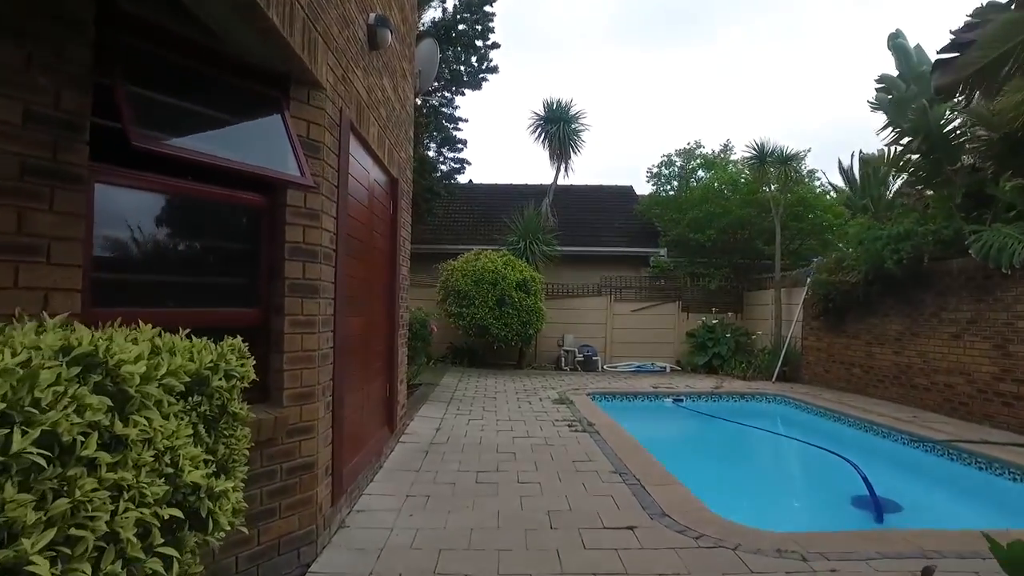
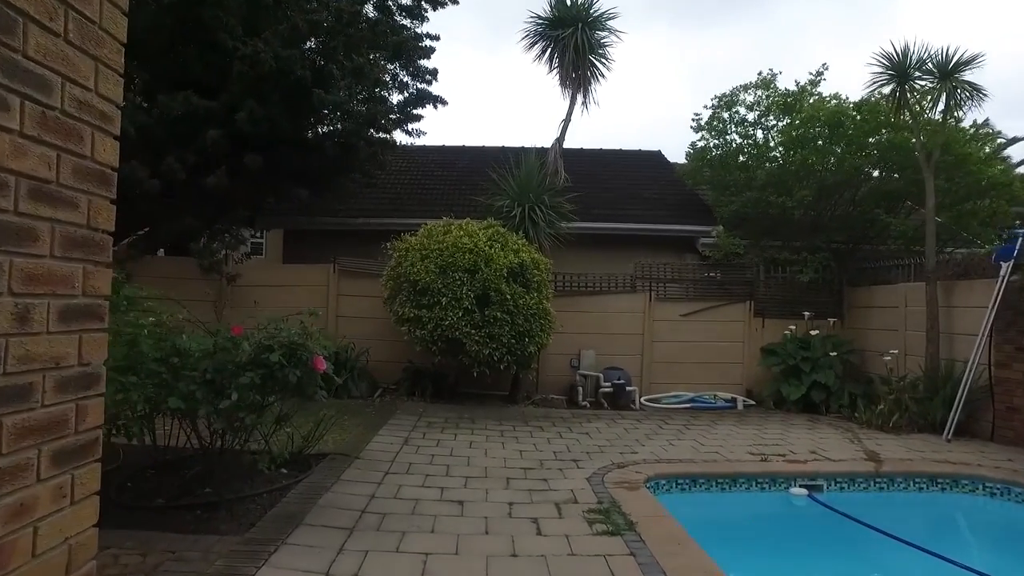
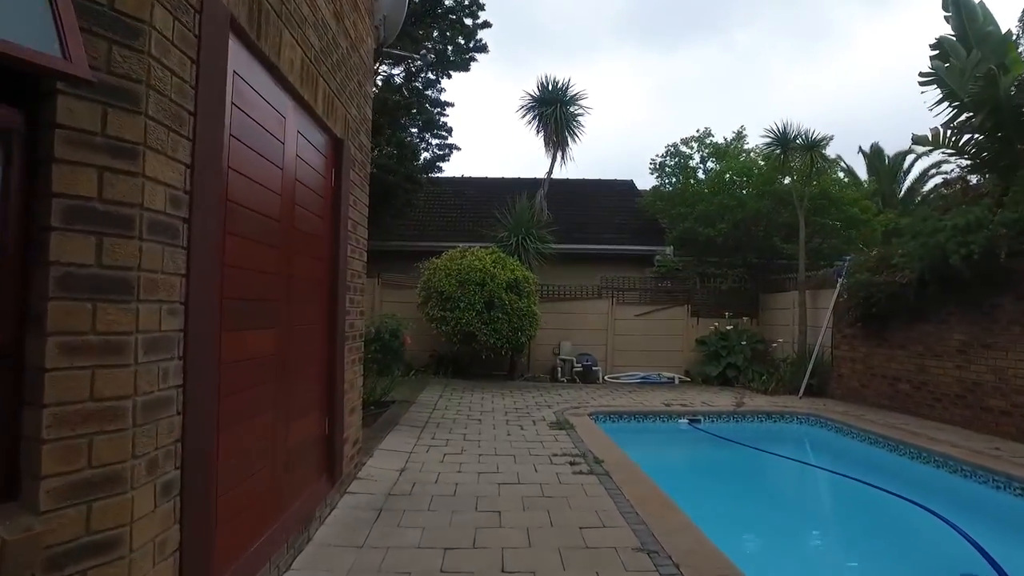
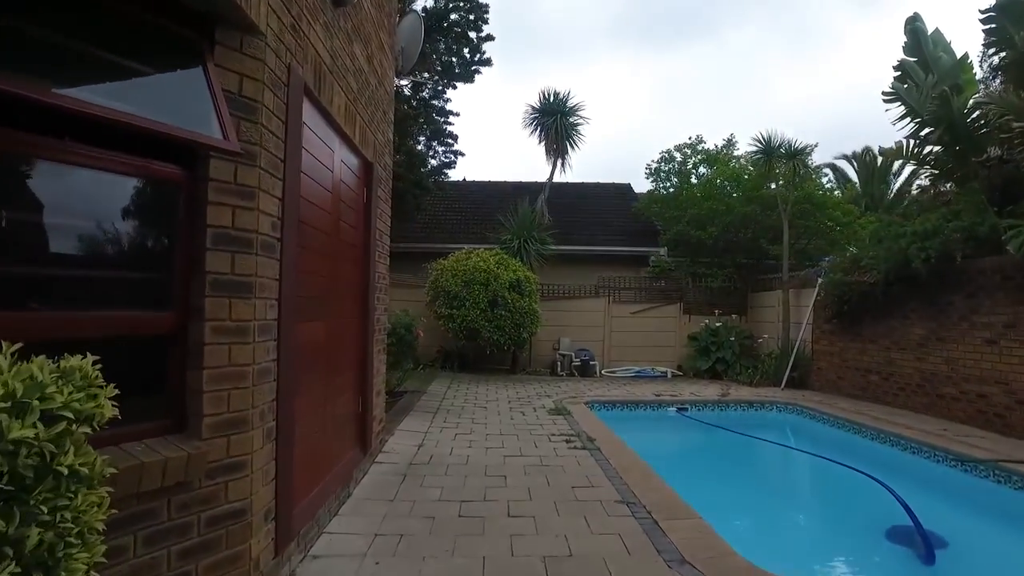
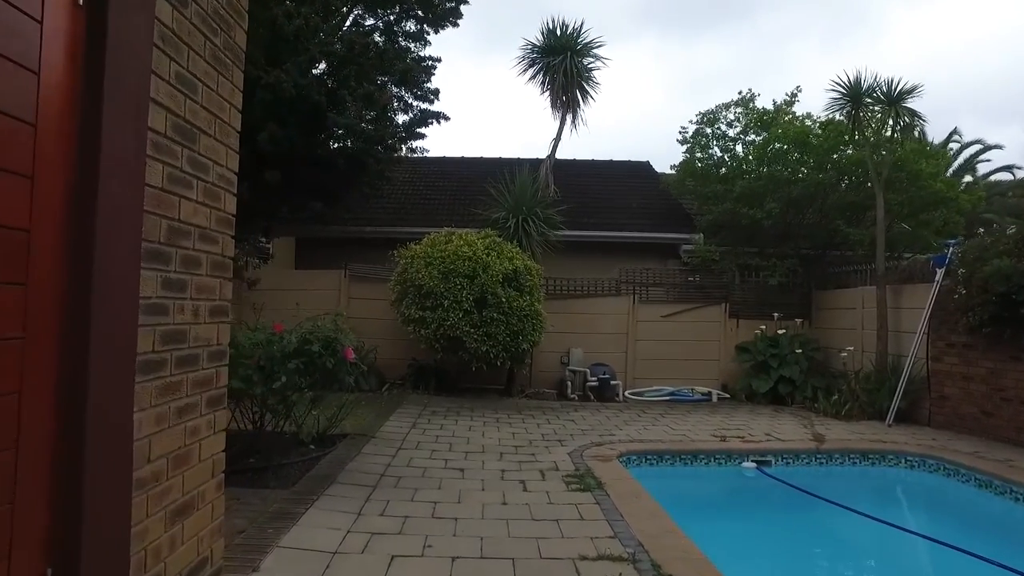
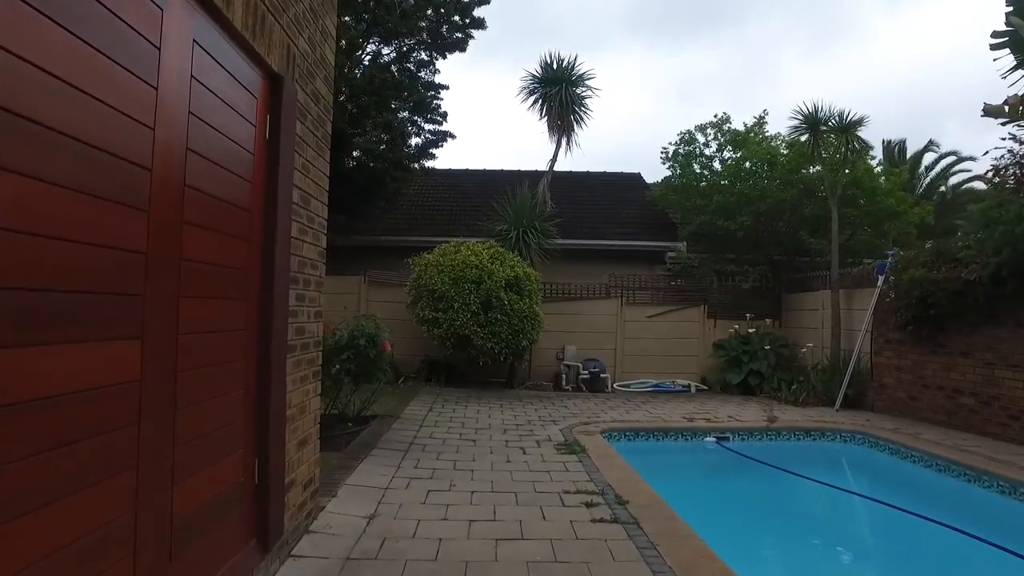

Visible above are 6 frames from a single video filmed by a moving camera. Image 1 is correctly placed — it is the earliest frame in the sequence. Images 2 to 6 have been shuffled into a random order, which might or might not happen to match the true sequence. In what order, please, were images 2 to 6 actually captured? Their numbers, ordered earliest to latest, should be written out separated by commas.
4, 3, 6, 5, 2
